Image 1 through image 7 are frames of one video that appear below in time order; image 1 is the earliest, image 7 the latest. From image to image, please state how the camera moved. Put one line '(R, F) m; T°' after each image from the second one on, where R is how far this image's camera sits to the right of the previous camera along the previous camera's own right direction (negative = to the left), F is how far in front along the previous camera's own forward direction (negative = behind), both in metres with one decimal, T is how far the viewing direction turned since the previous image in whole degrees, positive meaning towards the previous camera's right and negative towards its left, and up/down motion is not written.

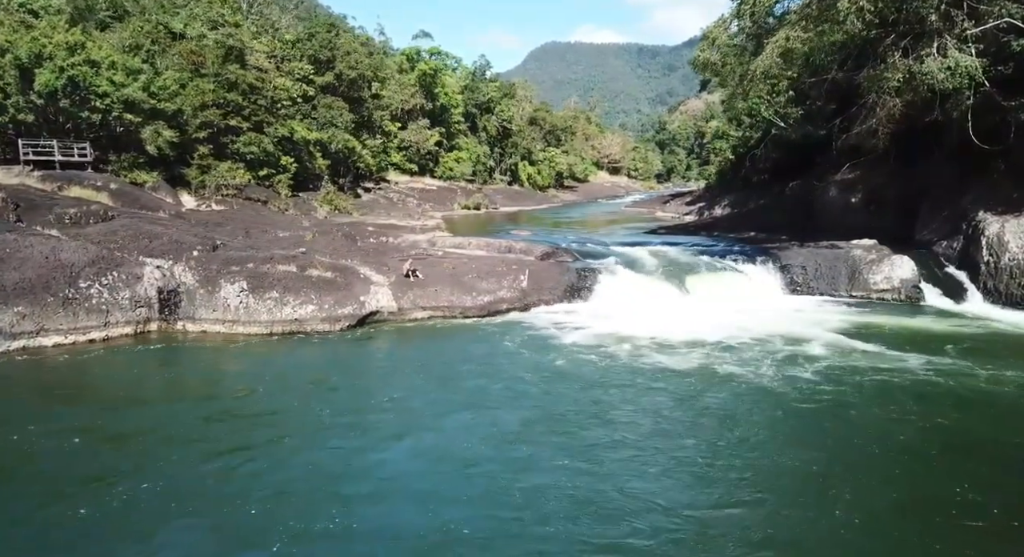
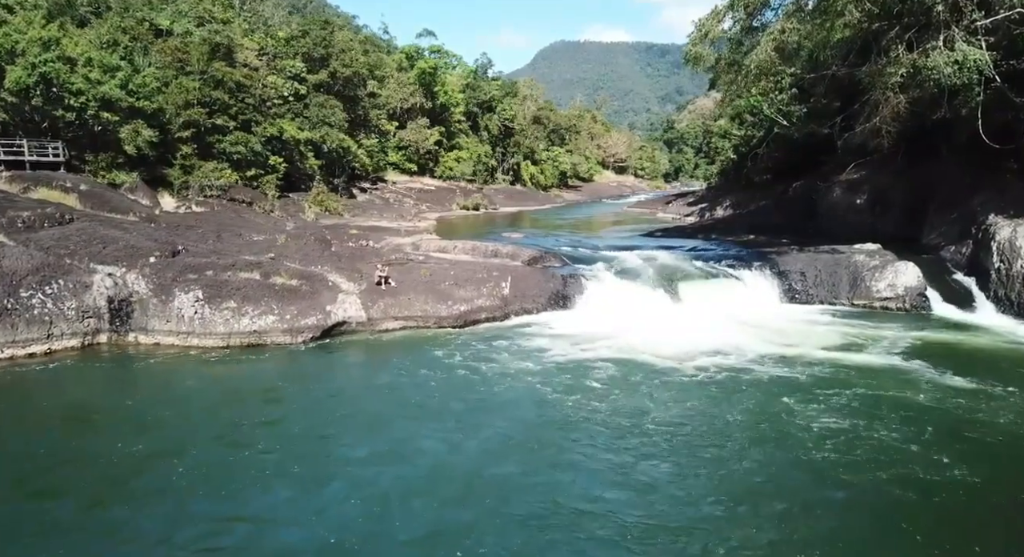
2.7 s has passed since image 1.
(+0.8, +1.0) m; -1°
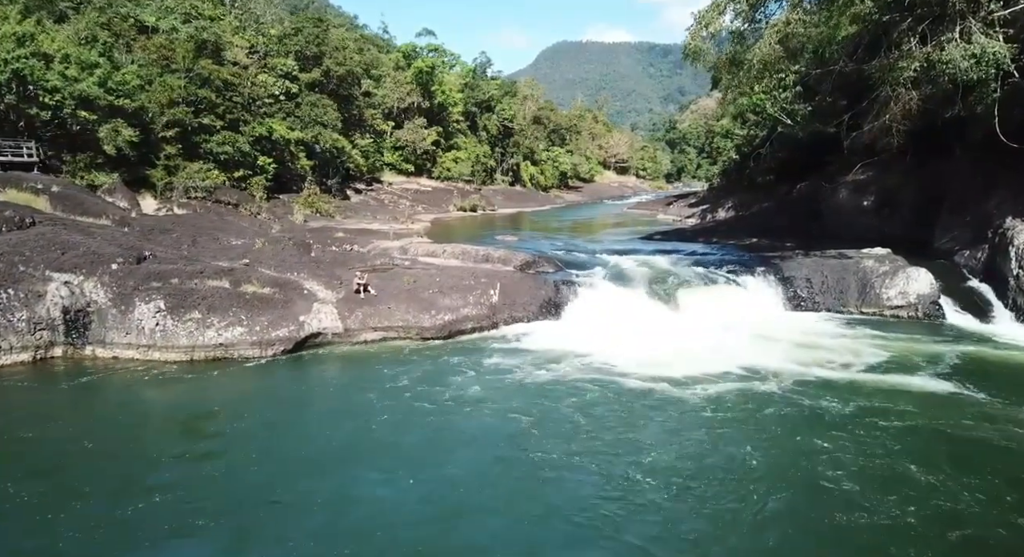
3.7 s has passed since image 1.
(+0.3, +1.0) m; 0°
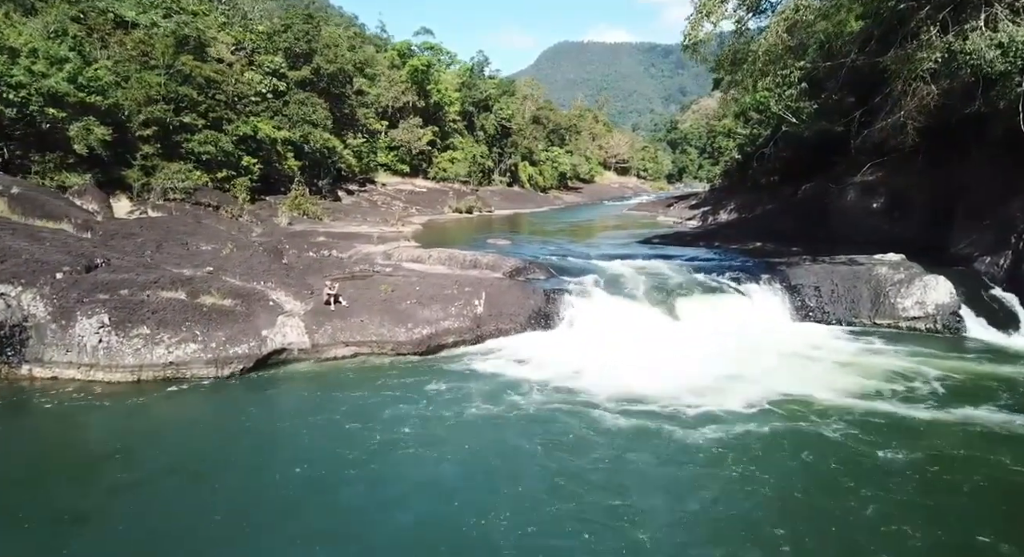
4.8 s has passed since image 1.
(+0.4, +1.3) m; 0°
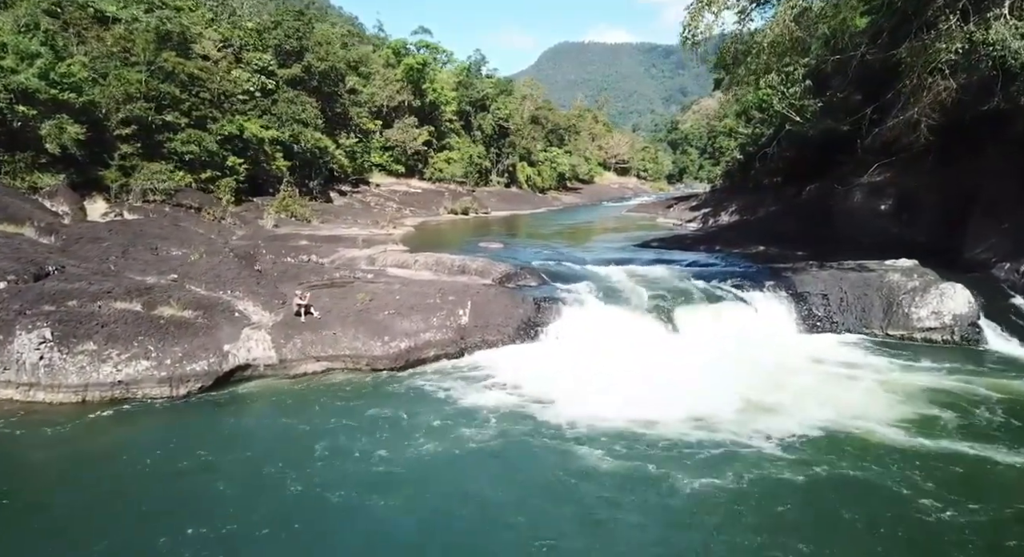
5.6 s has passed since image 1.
(+0.3, +1.1) m; 0°
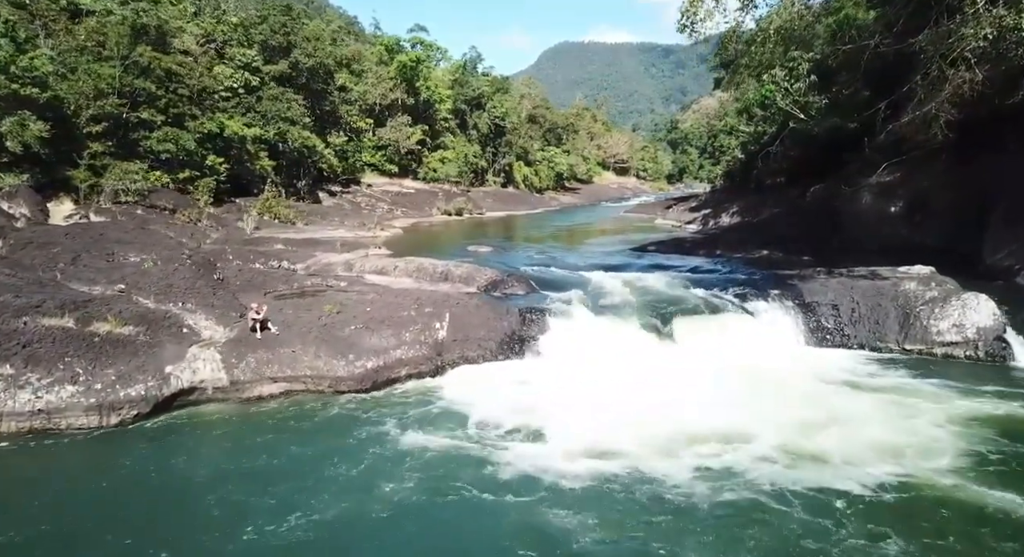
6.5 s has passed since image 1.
(+0.4, +1.3) m; 0°
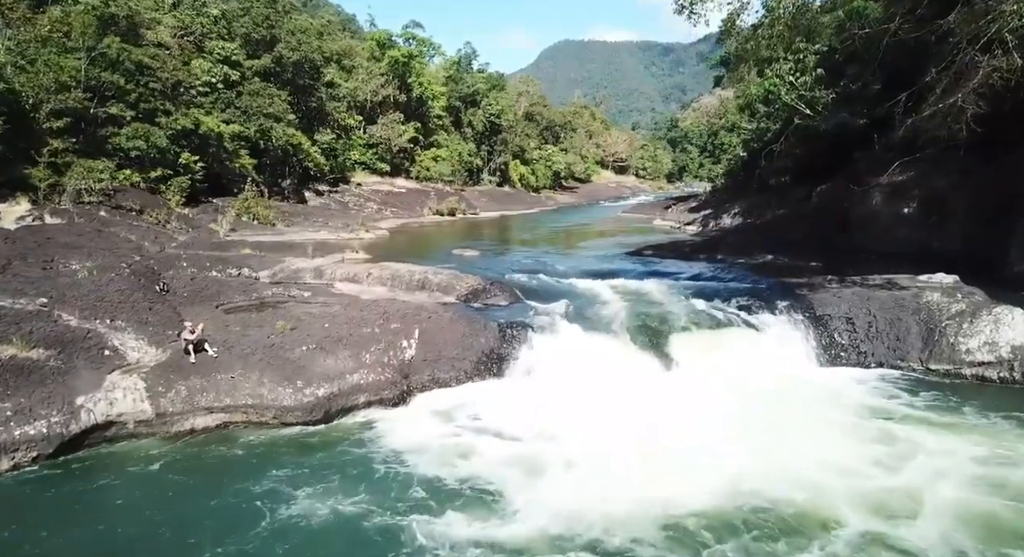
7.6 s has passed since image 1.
(+0.4, +1.5) m; 0°
